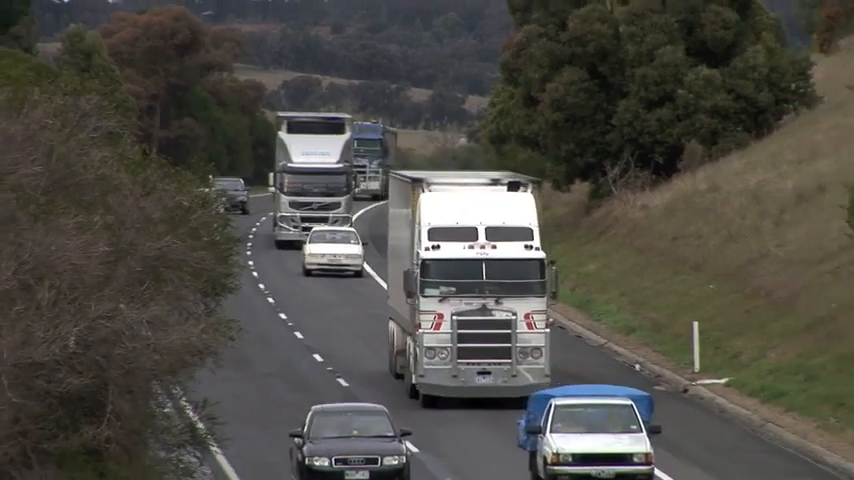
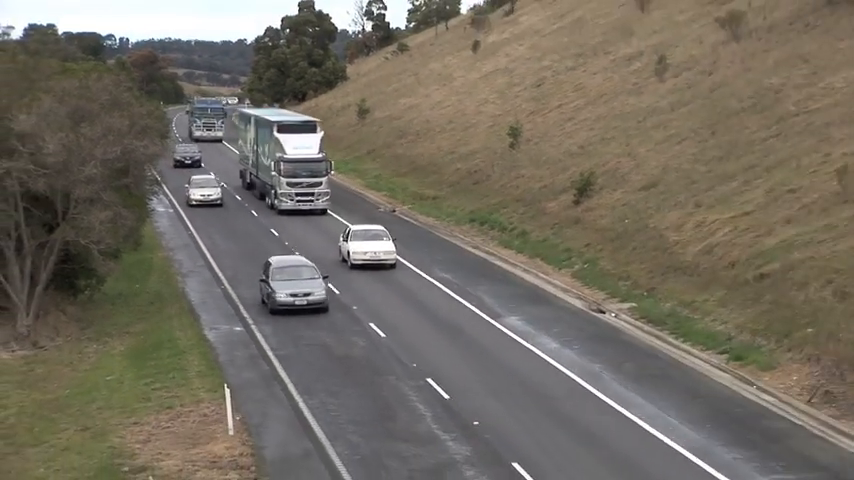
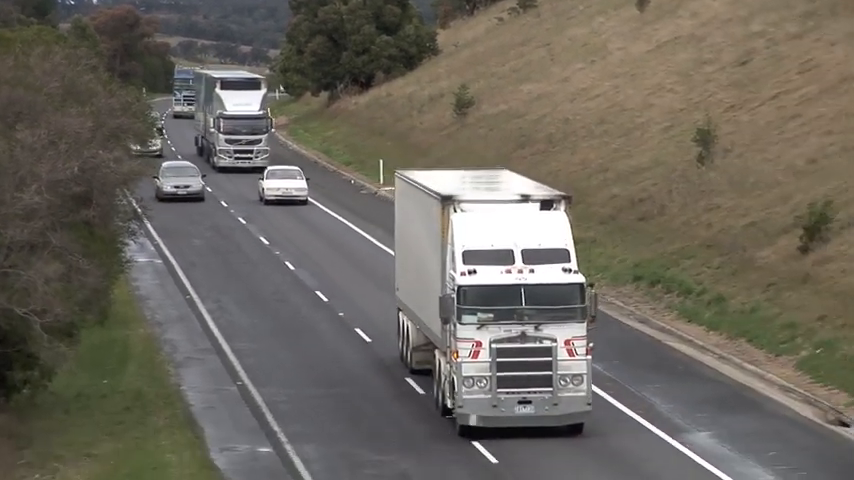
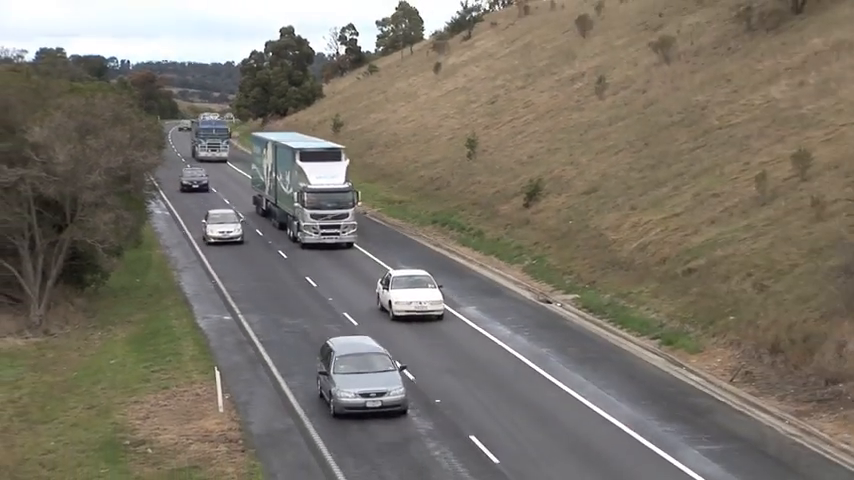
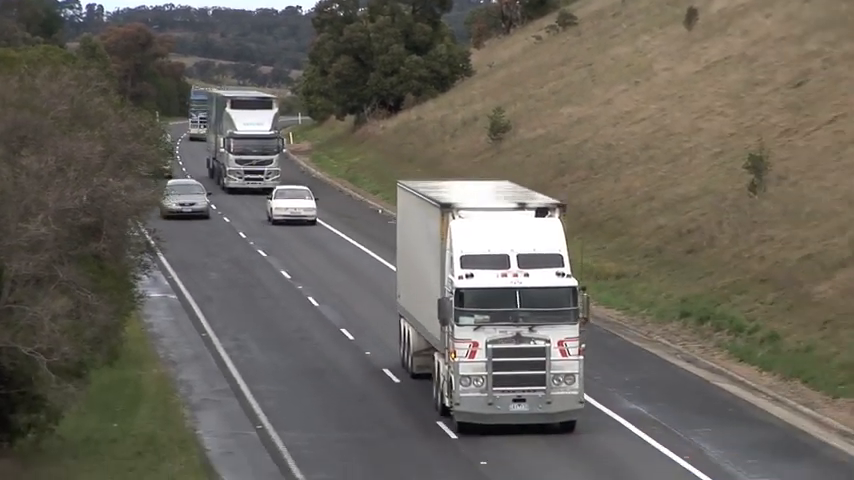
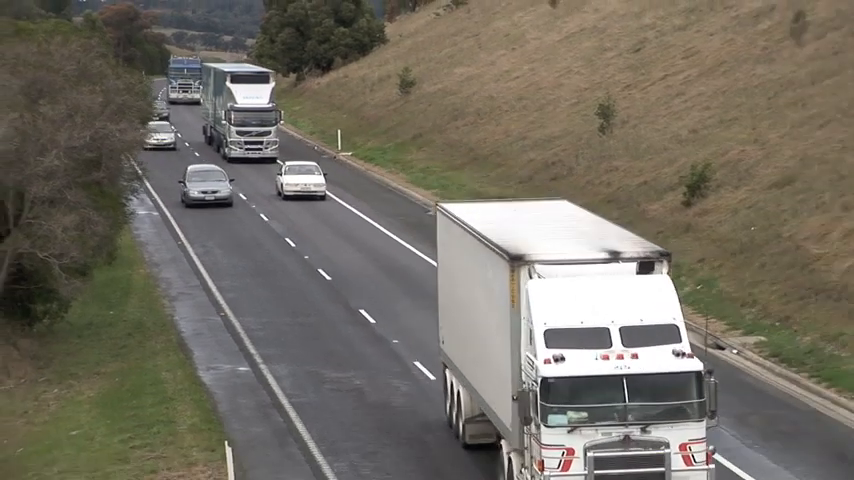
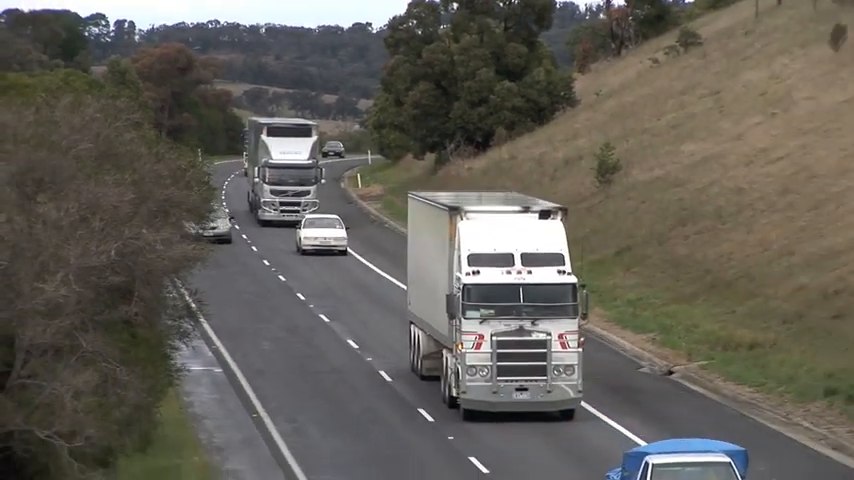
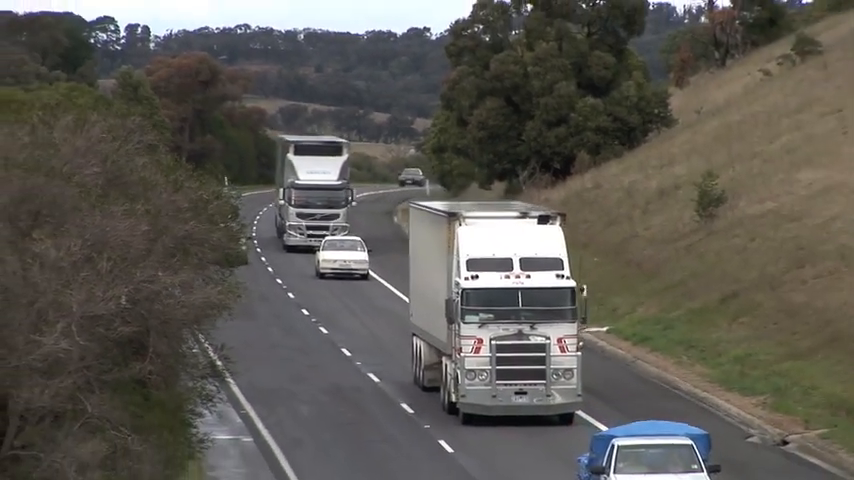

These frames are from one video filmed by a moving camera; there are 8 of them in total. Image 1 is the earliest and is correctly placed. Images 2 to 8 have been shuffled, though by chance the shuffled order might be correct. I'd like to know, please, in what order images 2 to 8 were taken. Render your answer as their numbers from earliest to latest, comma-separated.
8, 7, 5, 3, 6, 2, 4
